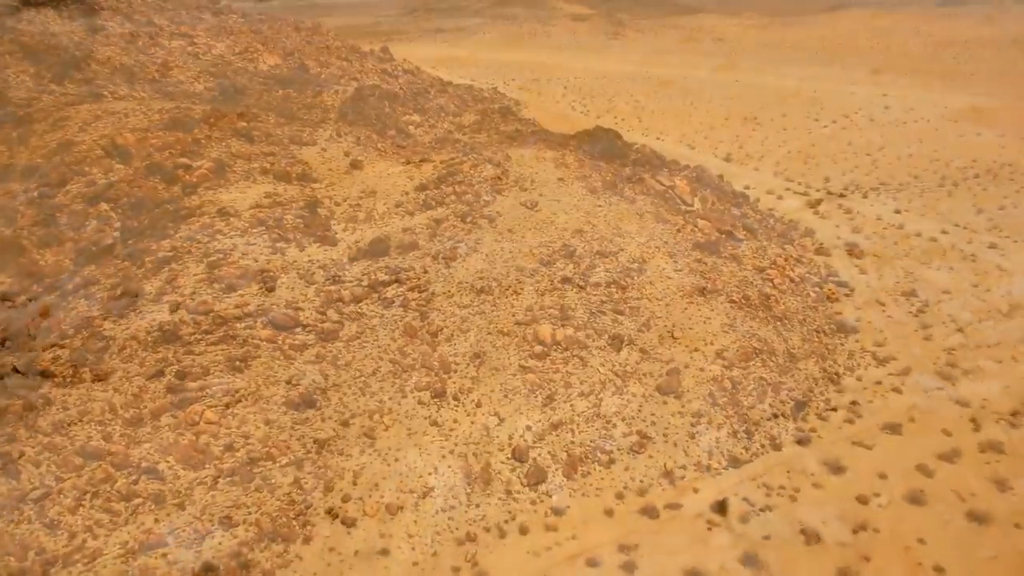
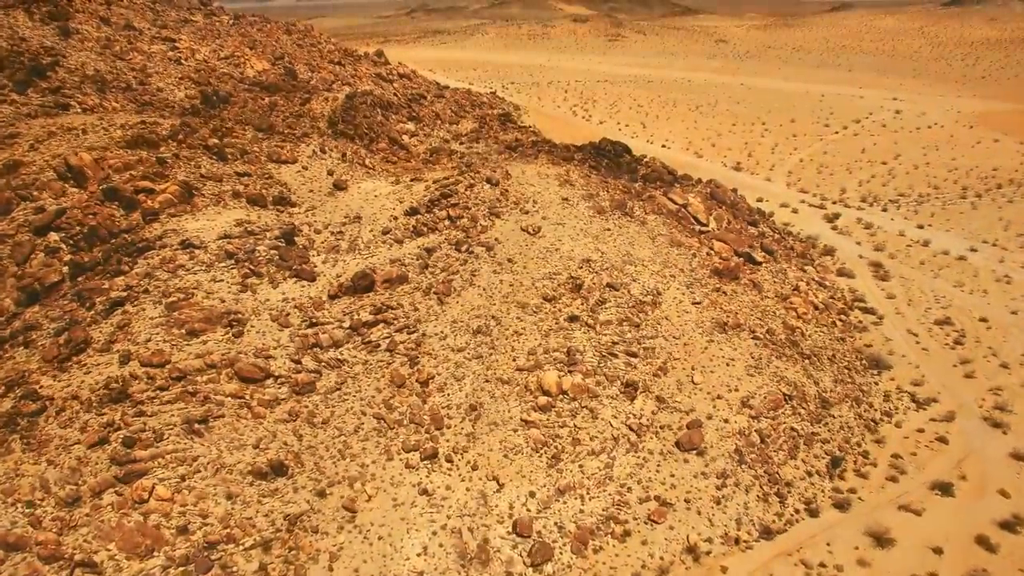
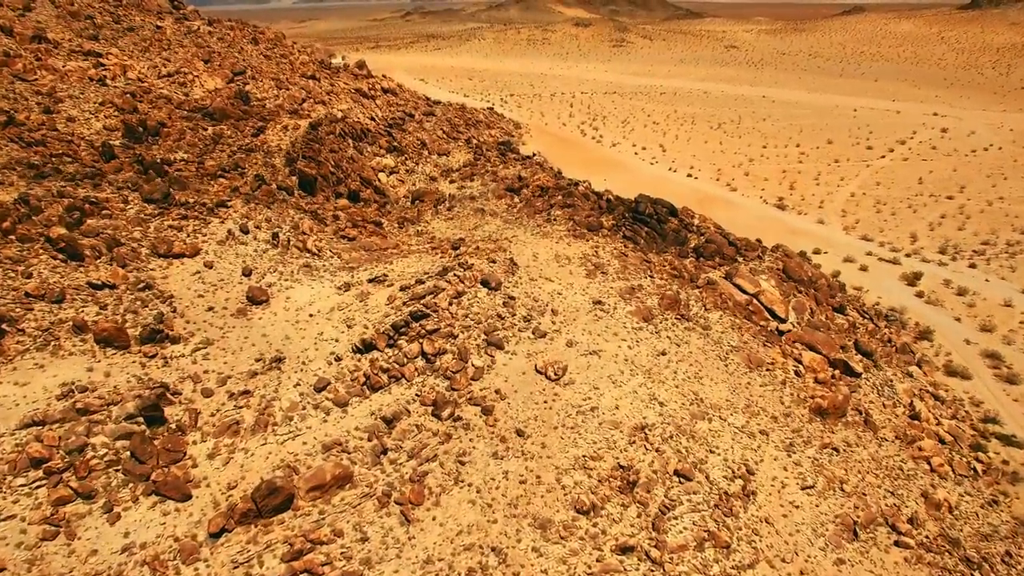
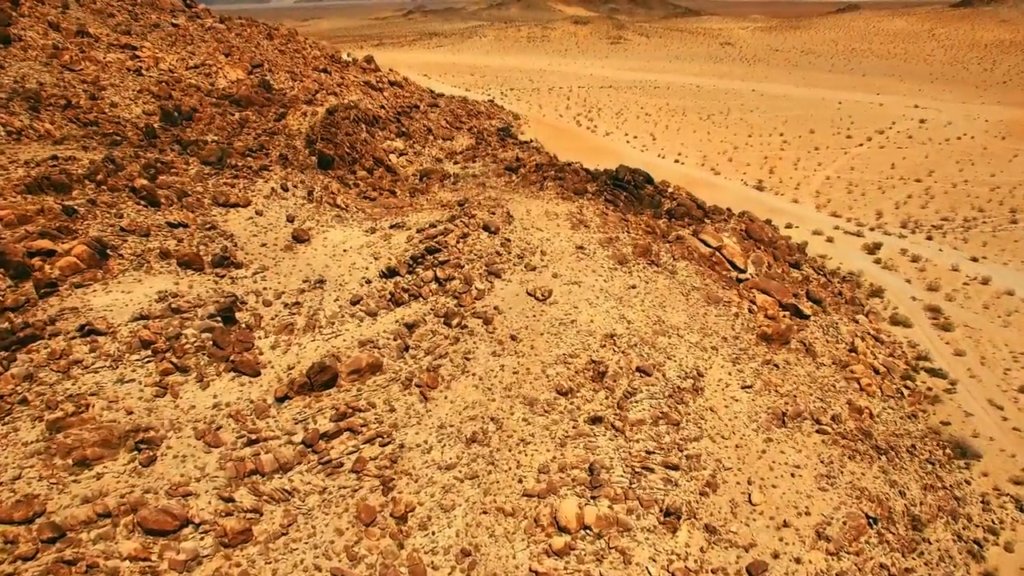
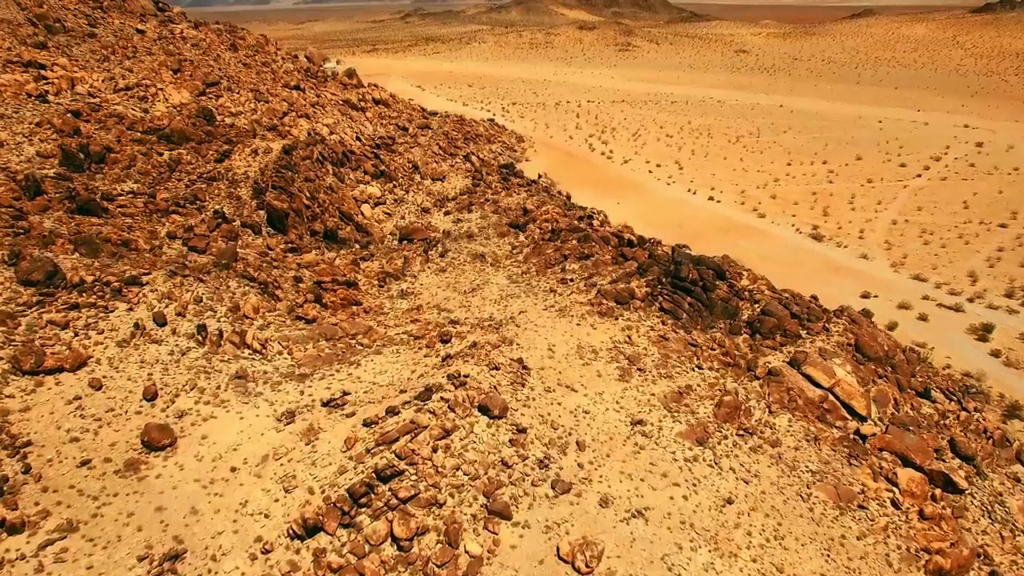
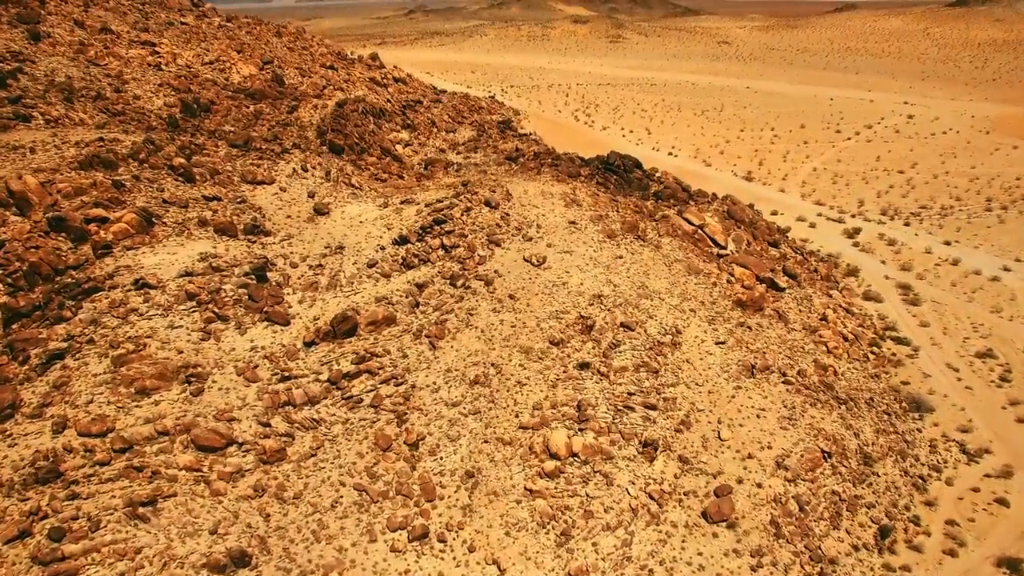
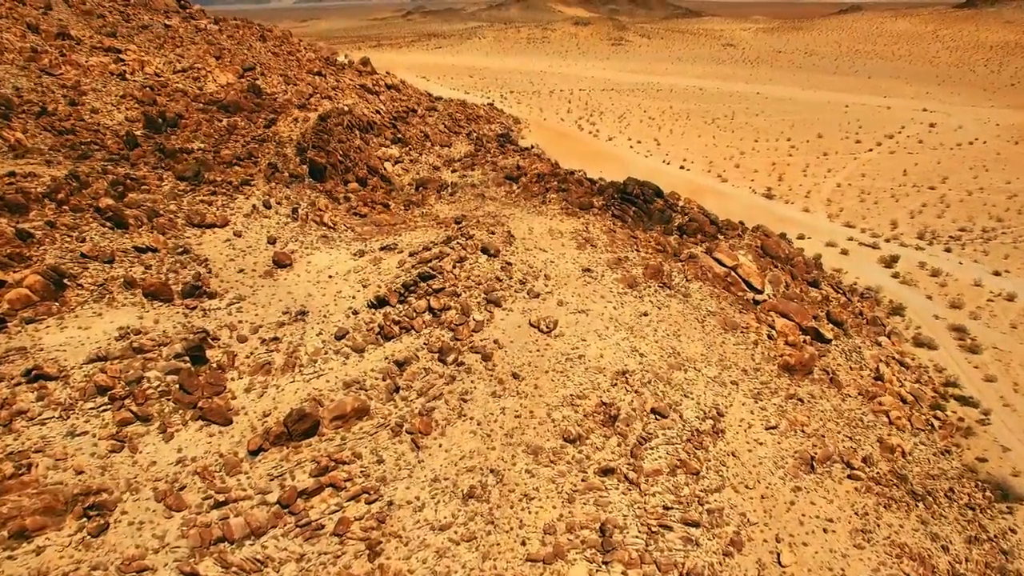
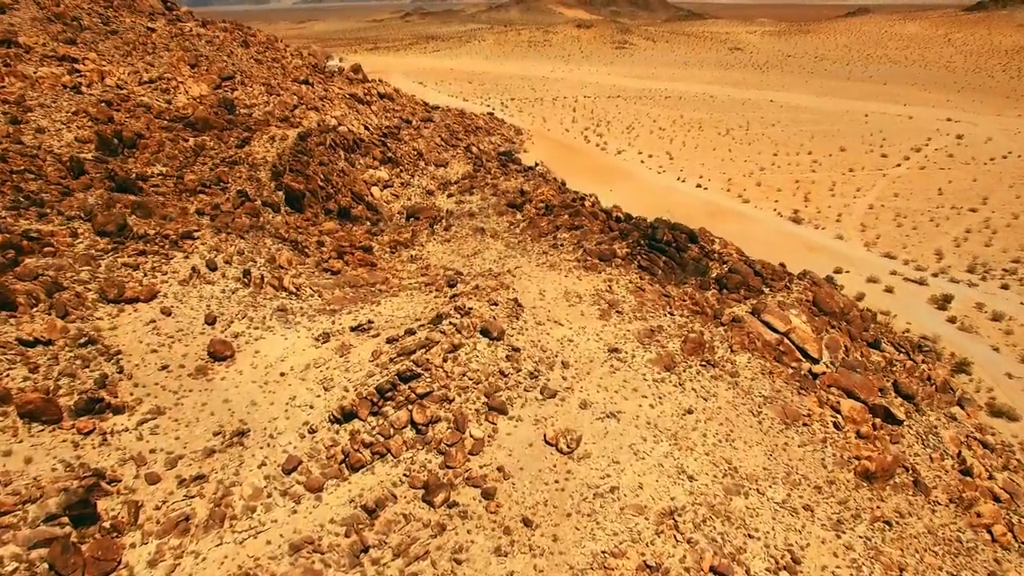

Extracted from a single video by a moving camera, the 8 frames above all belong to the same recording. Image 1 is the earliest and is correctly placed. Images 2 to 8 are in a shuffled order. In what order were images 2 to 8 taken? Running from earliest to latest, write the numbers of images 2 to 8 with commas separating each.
2, 6, 4, 7, 3, 8, 5
